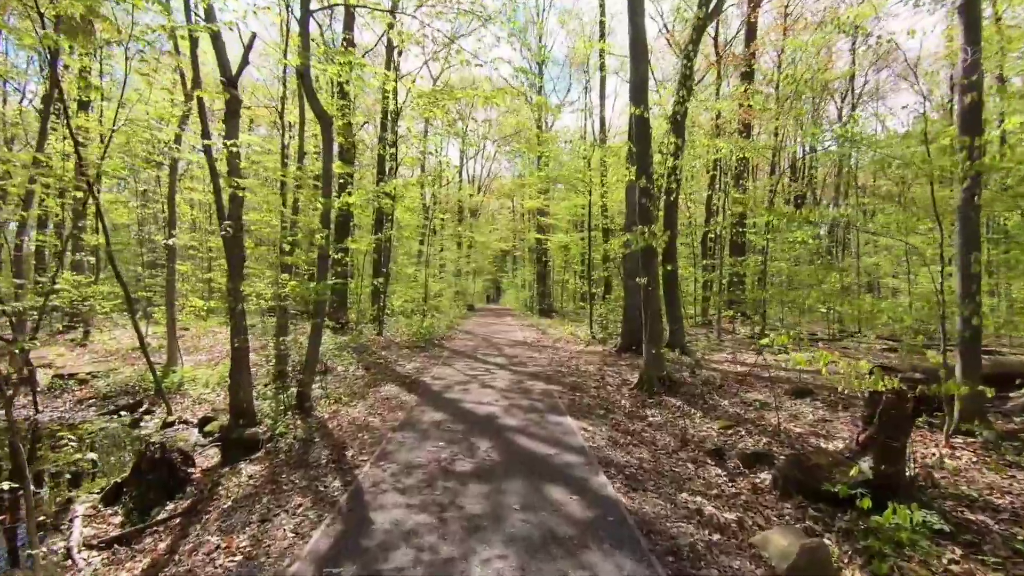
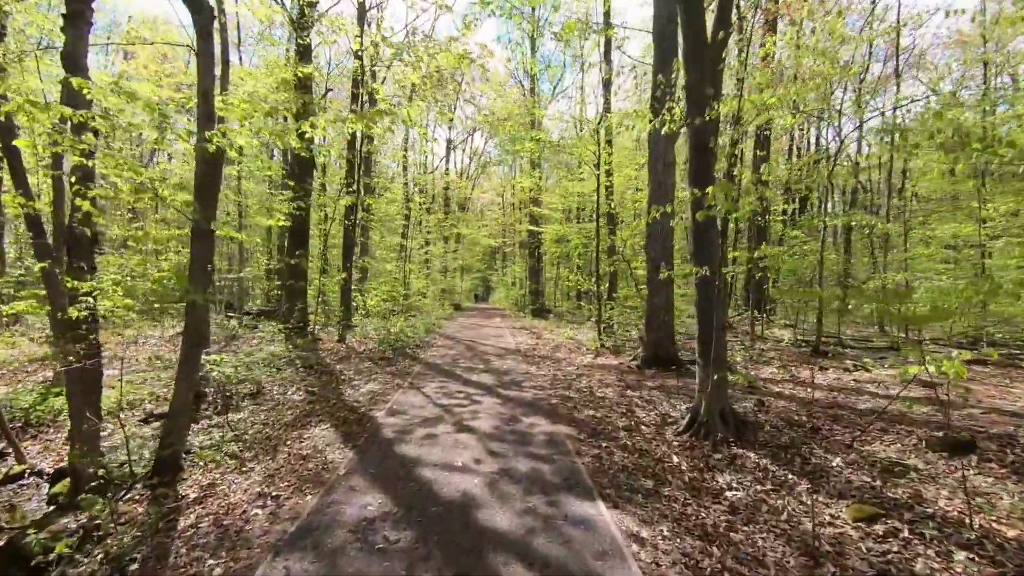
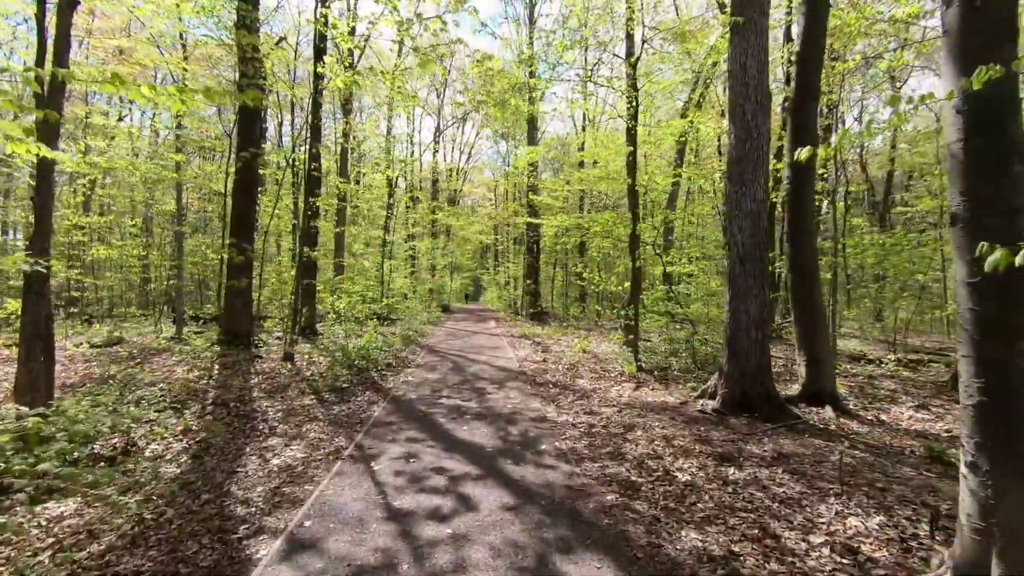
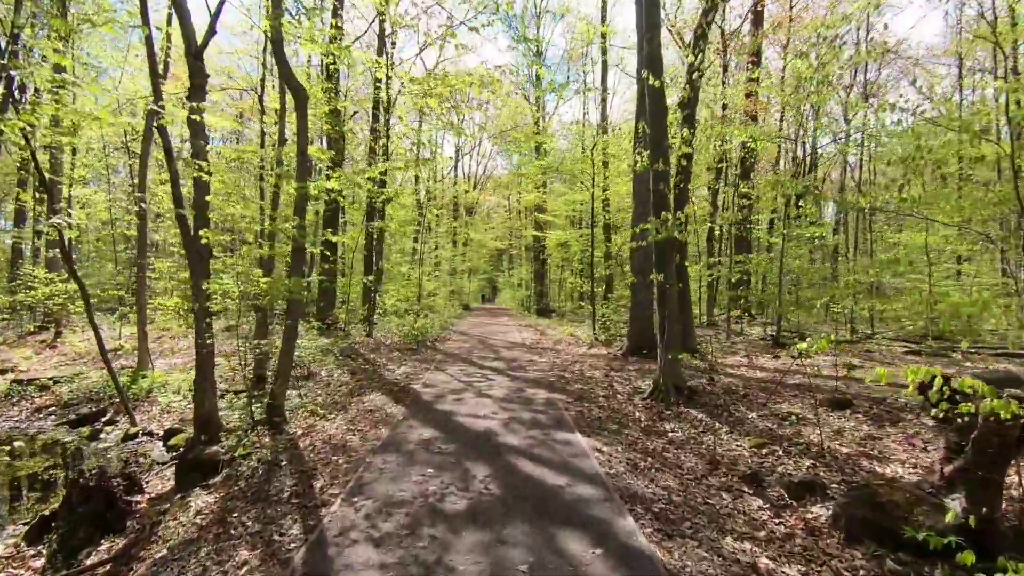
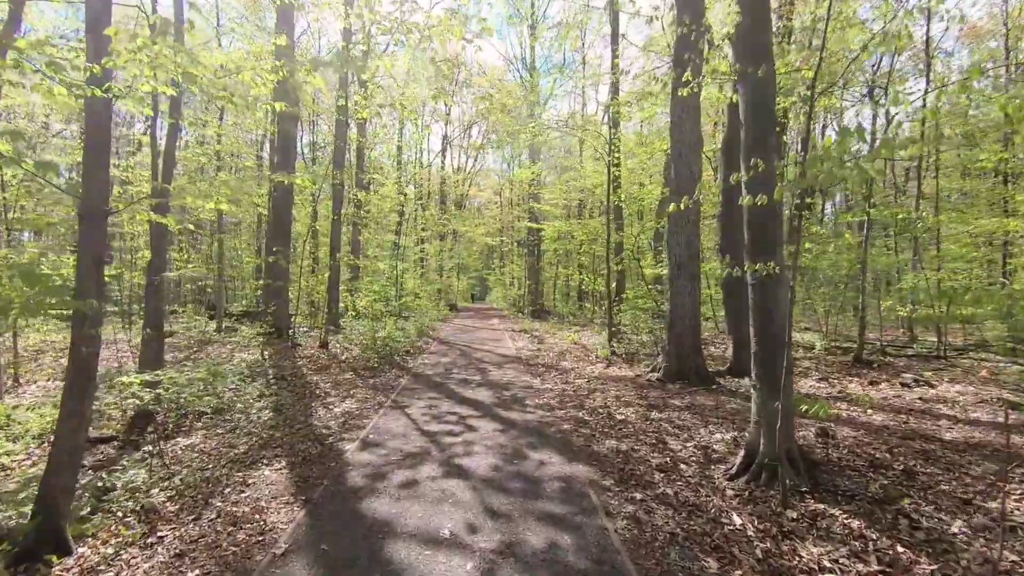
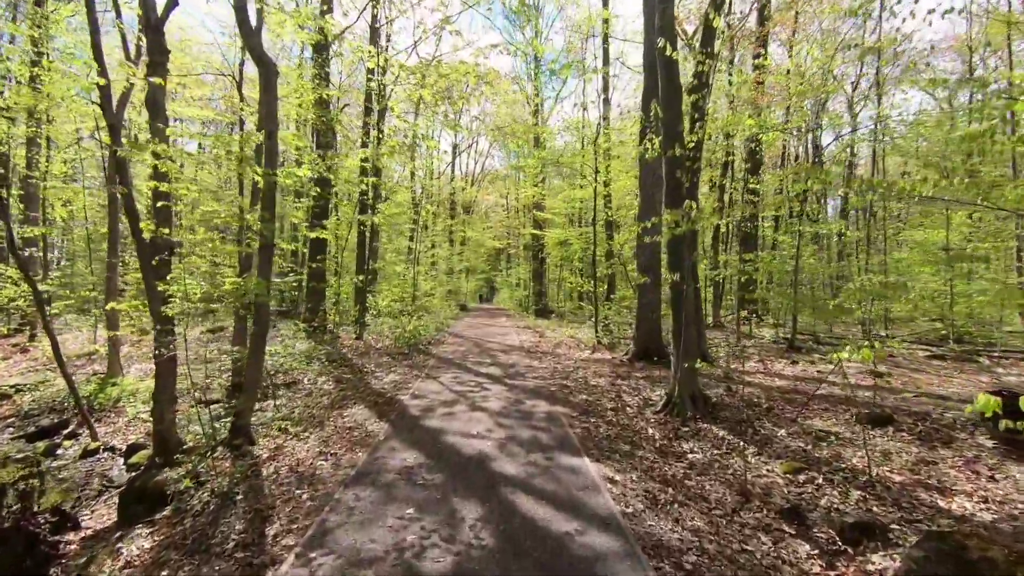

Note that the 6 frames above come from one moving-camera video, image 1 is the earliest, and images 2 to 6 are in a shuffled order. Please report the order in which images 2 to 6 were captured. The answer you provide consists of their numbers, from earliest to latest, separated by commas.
4, 6, 2, 5, 3
